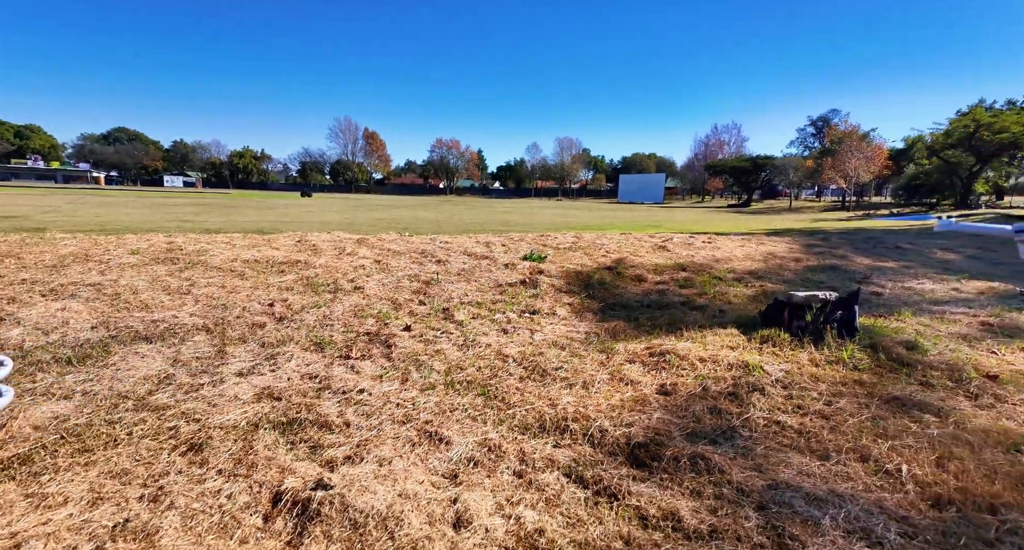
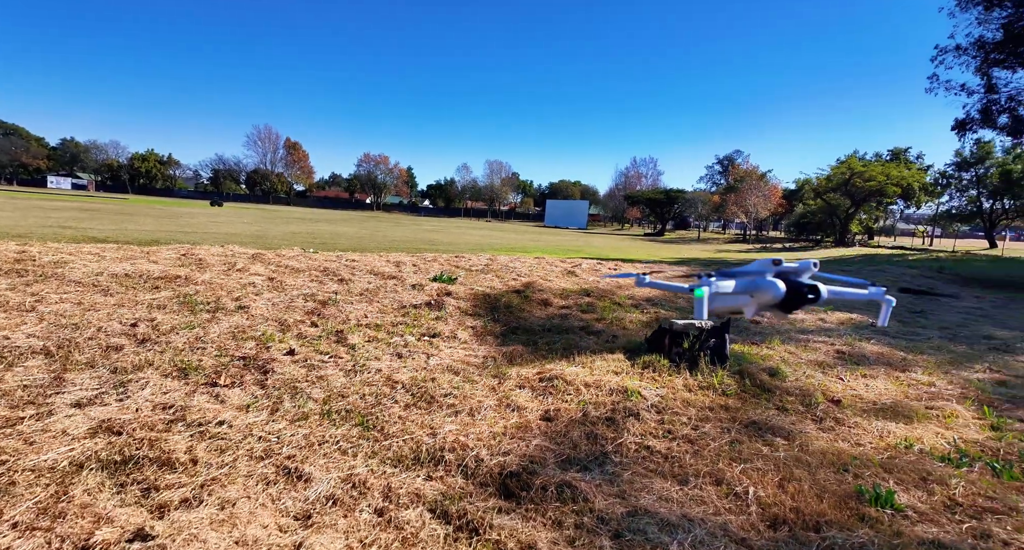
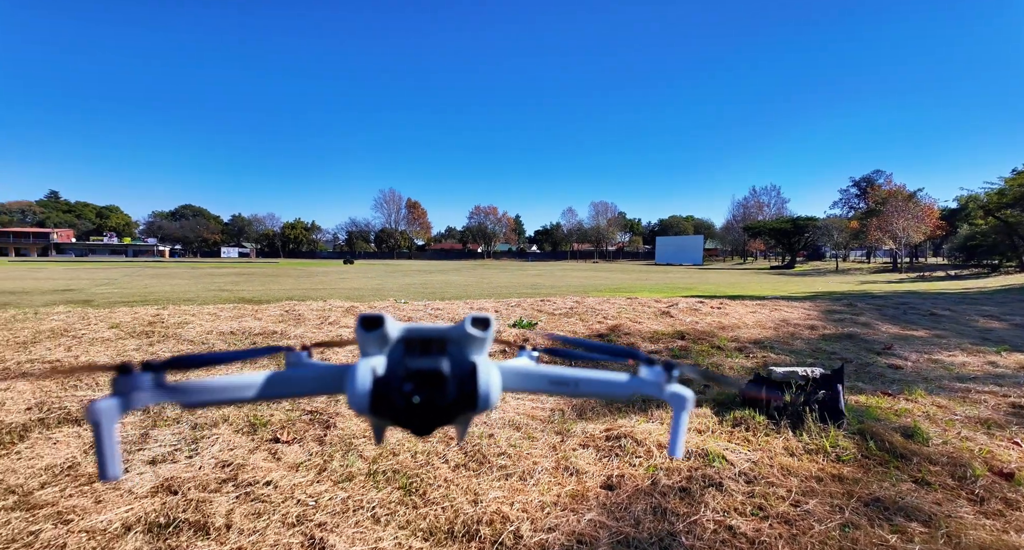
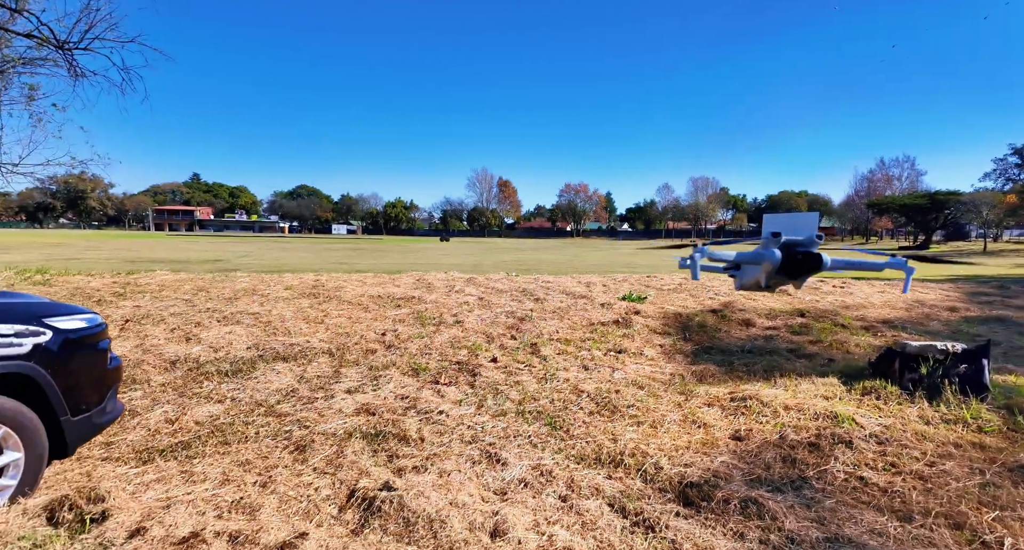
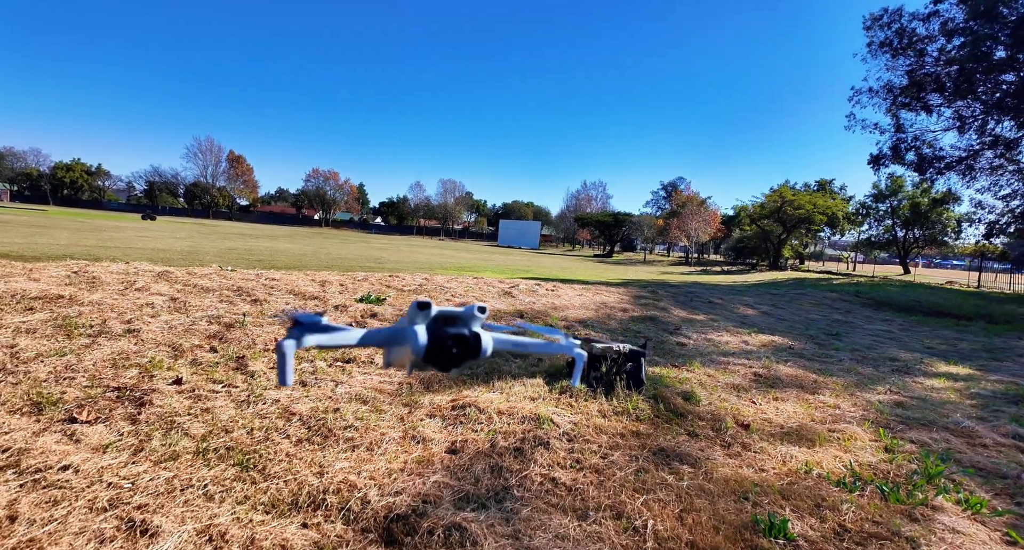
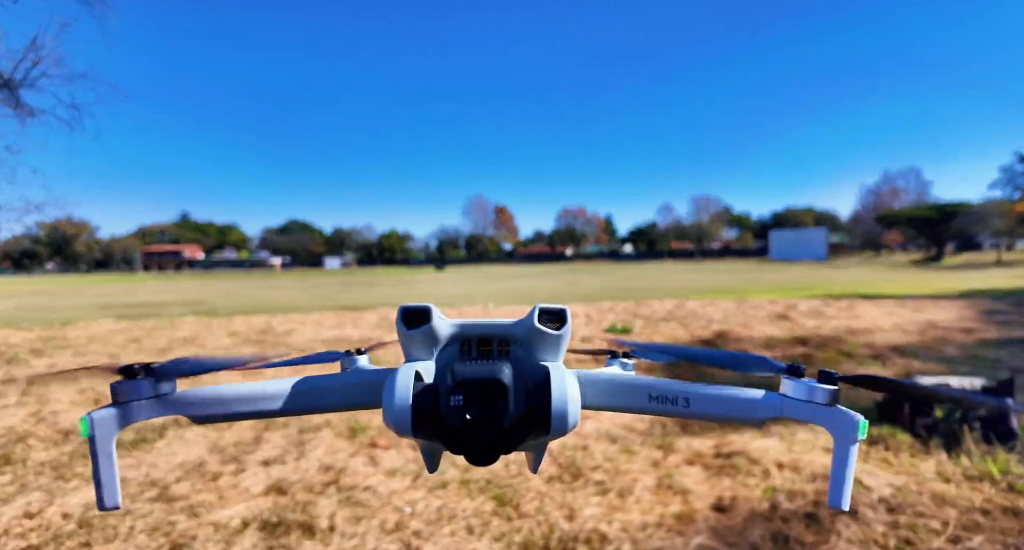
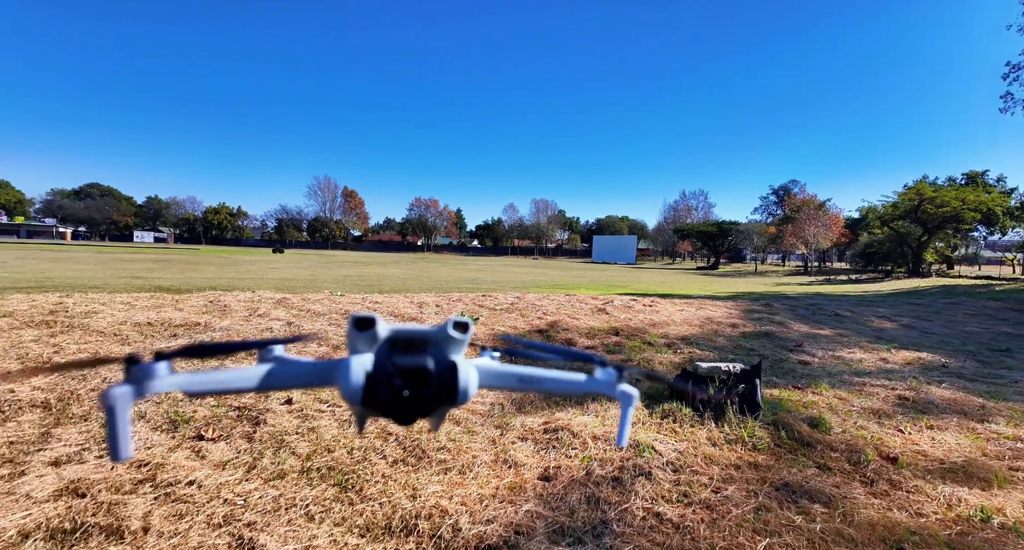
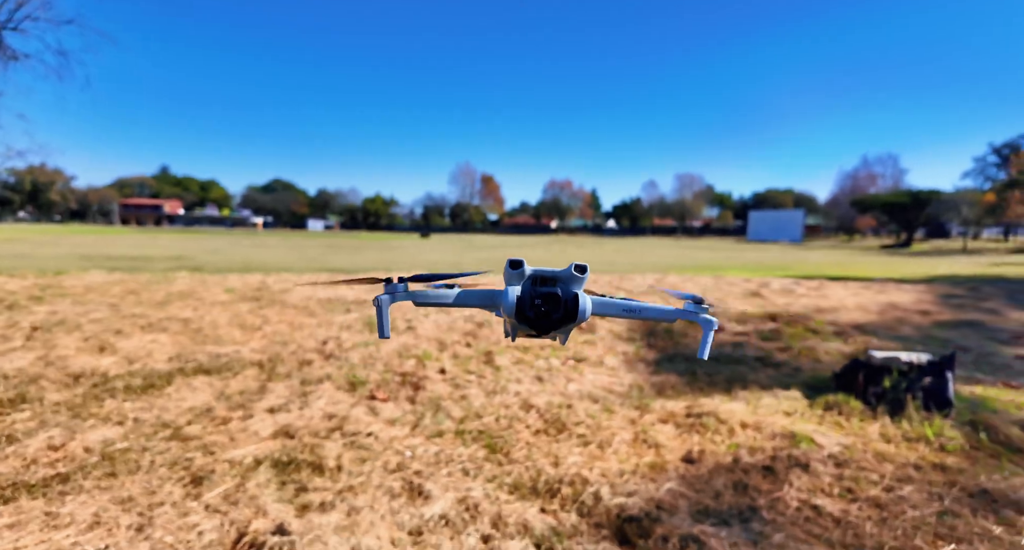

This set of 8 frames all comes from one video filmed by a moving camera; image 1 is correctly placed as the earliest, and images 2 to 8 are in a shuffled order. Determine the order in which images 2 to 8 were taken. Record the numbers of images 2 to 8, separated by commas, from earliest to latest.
2, 5, 7, 3, 6, 8, 4
